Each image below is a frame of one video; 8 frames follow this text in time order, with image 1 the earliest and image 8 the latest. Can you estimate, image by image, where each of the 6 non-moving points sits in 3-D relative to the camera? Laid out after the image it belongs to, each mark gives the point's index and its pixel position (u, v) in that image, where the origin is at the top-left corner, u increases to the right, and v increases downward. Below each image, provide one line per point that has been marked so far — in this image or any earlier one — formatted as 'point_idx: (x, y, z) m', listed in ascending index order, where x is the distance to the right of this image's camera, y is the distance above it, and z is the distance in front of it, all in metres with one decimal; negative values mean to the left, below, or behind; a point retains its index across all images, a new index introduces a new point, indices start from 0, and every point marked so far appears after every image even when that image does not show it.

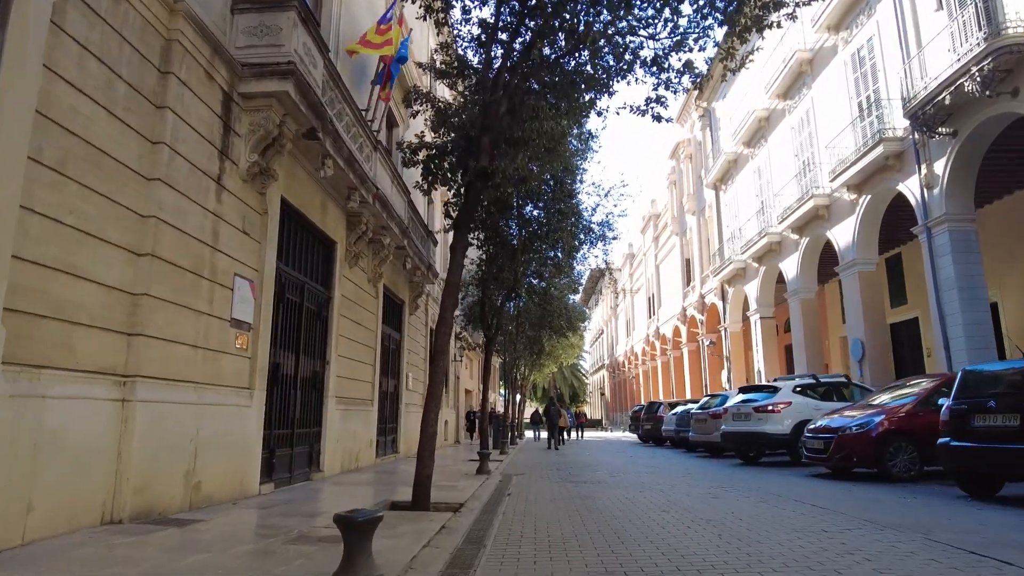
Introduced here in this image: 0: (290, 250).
0: (-3.6, +0.6, +10.3) m
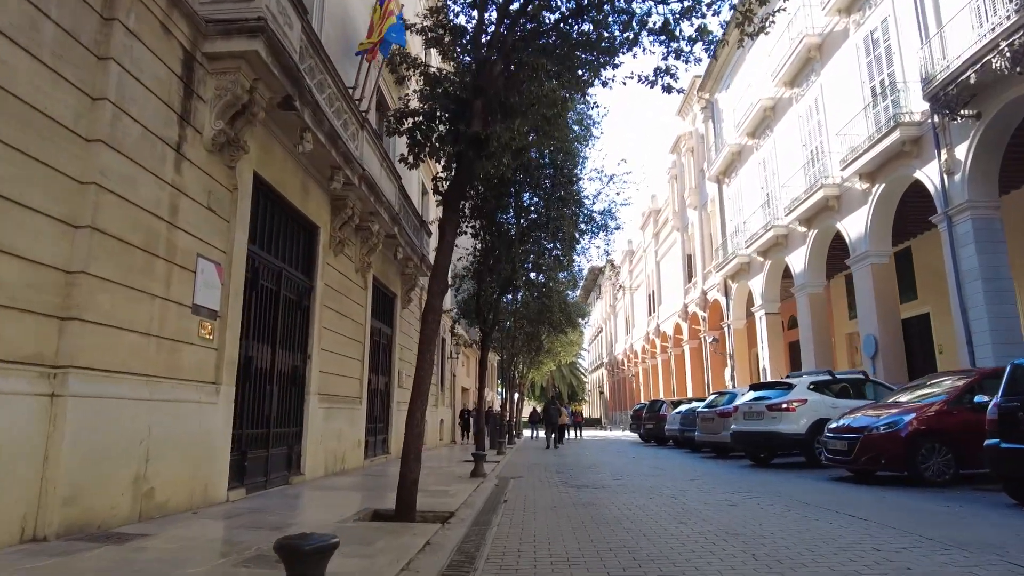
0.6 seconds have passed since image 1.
0: (-3.6, +0.8, +9.4) m
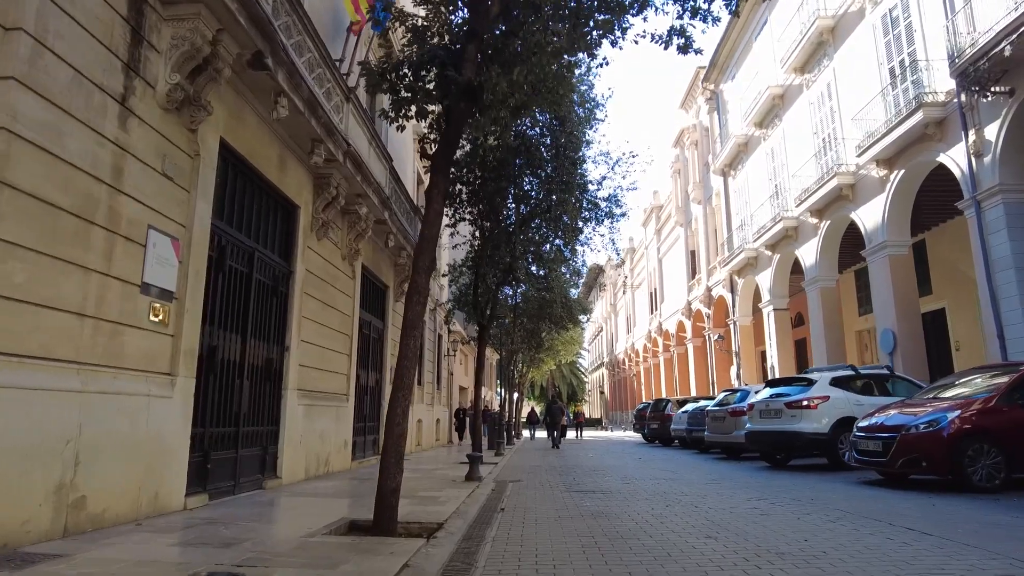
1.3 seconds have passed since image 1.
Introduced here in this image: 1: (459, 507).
0: (-3.6, +1.0, +8.4) m
1: (-0.6, -2.6, +7.8) m
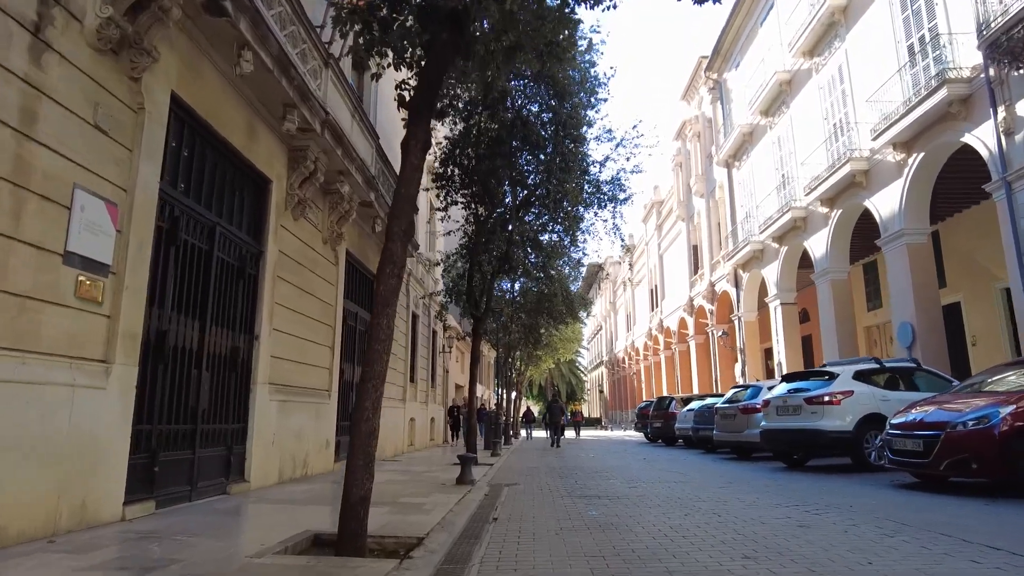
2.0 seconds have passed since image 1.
0: (-3.7, +1.3, +7.4) m
1: (-0.7, -2.4, +6.8) m
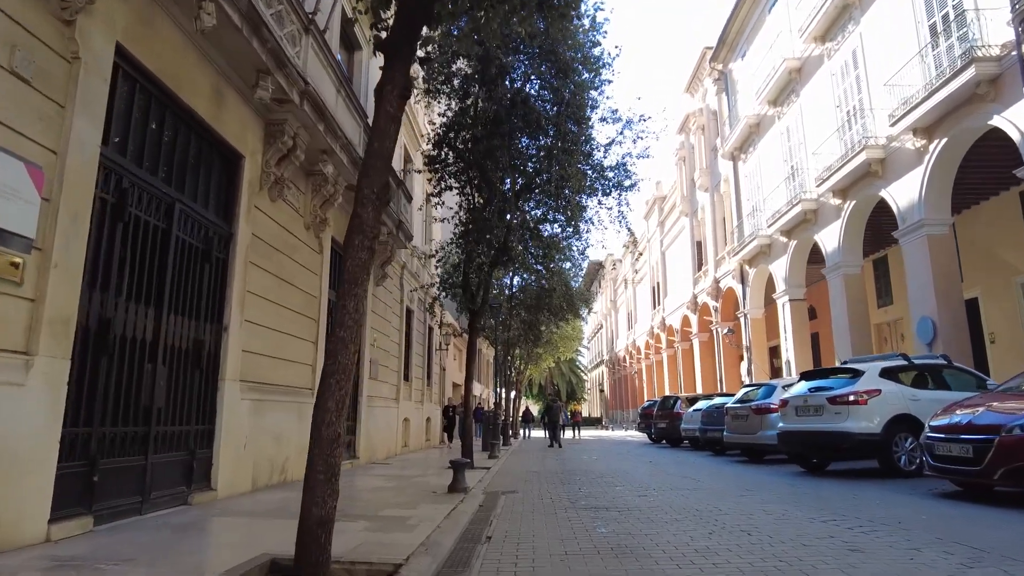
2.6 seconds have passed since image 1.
0: (-3.7, +1.5, +6.5) m
1: (-0.7, -2.2, +6.0) m
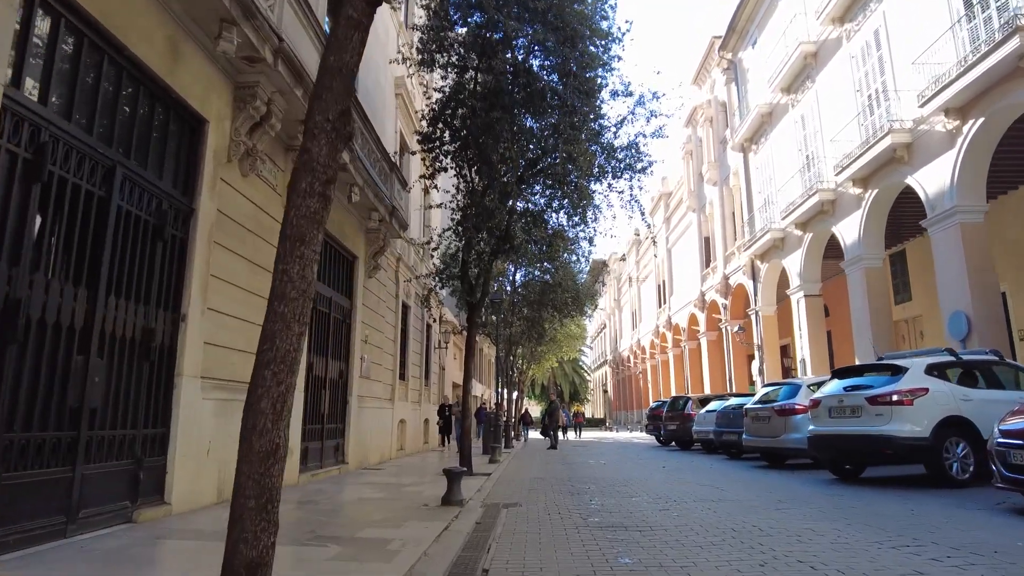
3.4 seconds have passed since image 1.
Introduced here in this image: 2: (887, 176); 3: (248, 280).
0: (-3.7, +1.6, +5.5) m
1: (-0.7, -2.0, +4.9) m
2: (+10.4, +3.1, +18.1) m
3: (-3.4, +0.1, +8.4) m
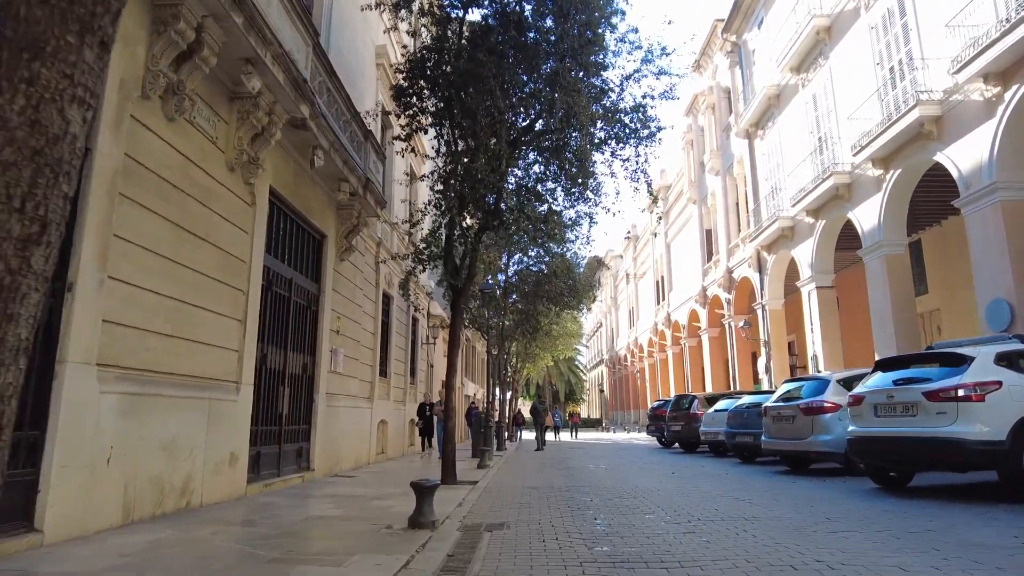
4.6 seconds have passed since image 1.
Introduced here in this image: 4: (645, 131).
0: (-3.8, +2.0, +3.9) m
1: (-0.8, -1.7, +3.3) m
2: (+10.2, +3.4, +16.6) m
3: (-3.5, +0.4, +6.8) m
4: (+2.3, +2.8, +11.5) m
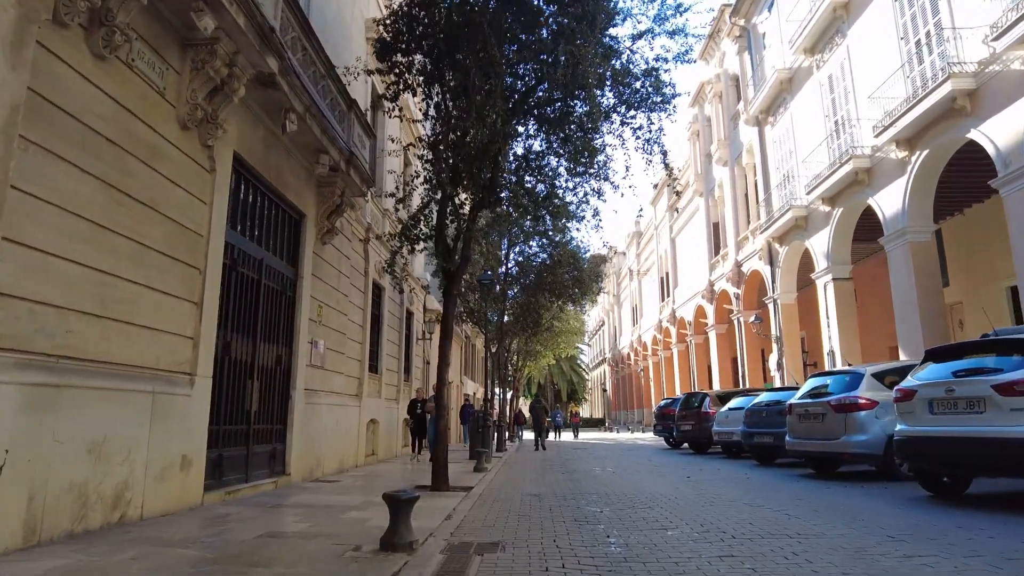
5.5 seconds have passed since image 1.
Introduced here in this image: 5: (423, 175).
0: (-3.9, +2.2, +2.7) m
1: (-0.9, -1.5, +2.1) m
2: (+10.2, +3.7, +15.4) m
3: (-3.6, +0.7, +5.7) m
4: (+2.3, +3.1, +10.4) m
5: (-1.5, +1.9, +11.1) m
